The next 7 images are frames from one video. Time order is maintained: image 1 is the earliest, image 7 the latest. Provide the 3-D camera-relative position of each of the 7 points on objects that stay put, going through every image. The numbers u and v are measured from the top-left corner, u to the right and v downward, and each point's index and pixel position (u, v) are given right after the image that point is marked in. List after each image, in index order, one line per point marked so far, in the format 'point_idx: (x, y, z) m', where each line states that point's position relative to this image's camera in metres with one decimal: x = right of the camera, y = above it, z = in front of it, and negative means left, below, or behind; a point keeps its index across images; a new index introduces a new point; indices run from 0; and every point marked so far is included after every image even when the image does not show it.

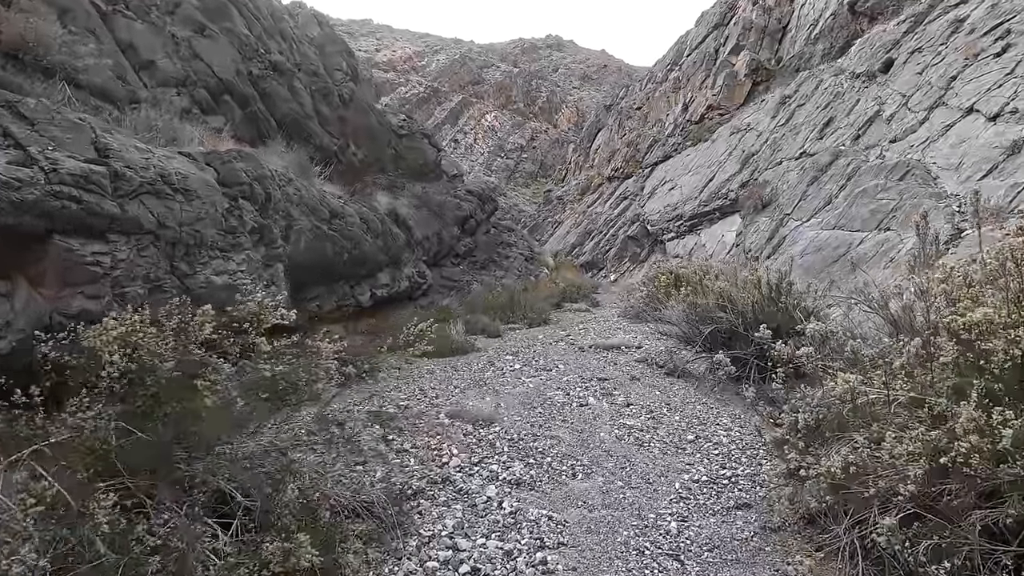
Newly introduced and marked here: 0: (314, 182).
0: (-3.1, +1.6, +8.2) m
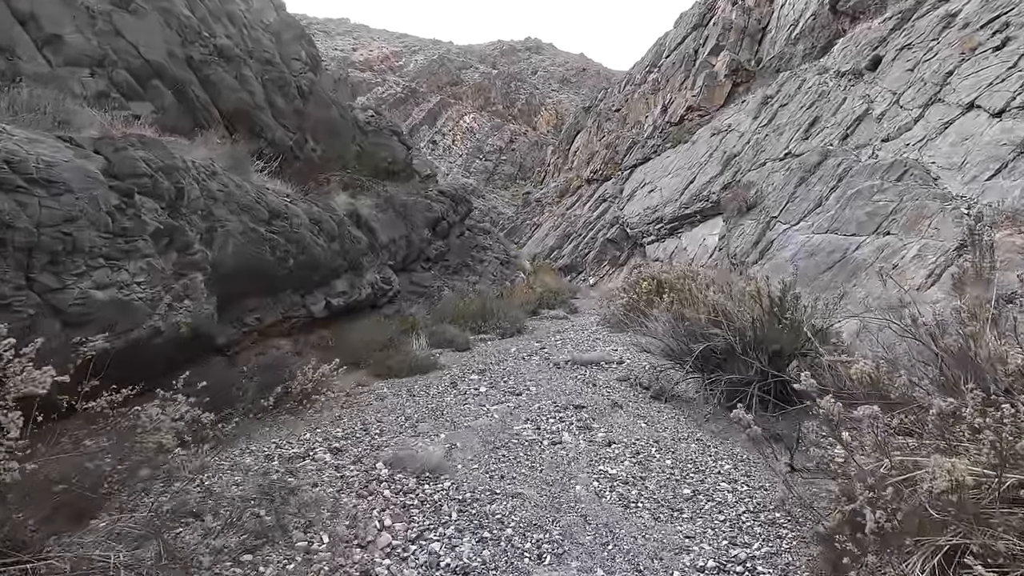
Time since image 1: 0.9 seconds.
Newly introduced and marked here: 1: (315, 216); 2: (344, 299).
0: (-3.5, +1.5, +7.2) m
1: (-3.3, +1.2, +8.8) m
2: (-2.9, -0.2, +9.2) m
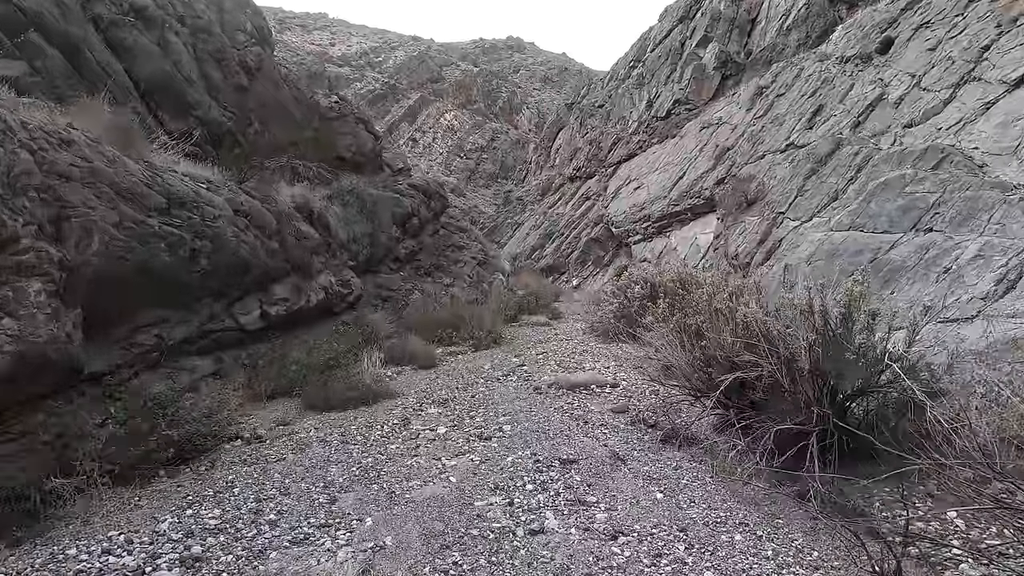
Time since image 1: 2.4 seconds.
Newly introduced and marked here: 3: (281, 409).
0: (-3.9, +1.4, +5.7) m
1: (-3.6, +1.1, +7.3) m
2: (-3.2, -0.3, +7.6) m
3: (-2.4, -1.3, +5.5) m
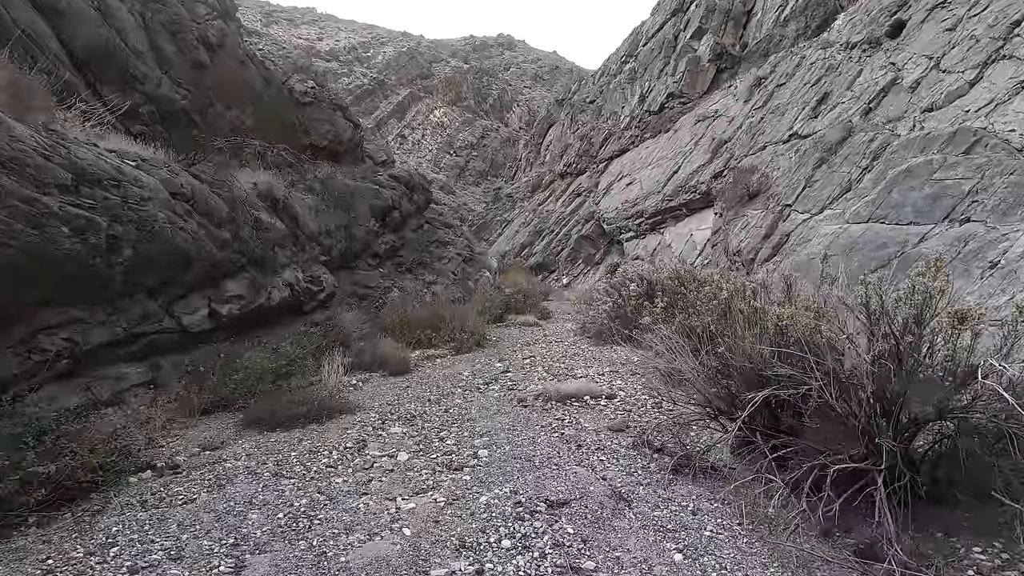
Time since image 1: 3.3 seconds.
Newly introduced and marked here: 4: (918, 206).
0: (-4.0, +1.5, +4.7) m
1: (-3.8, +1.2, +6.4) m
2: (-3.5, -0.2, +6.7) m
3: (-2.6, -1.2, +4.6) m
4: (+5.0, +1.0, +6.5) m
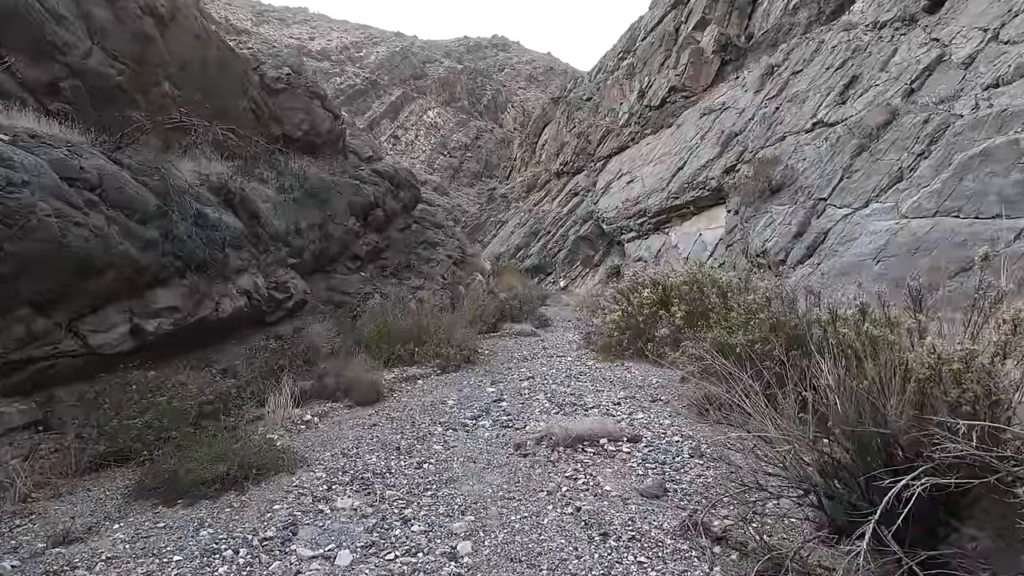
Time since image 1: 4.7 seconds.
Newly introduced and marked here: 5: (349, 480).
0: (-4.1, +1.4, +3.5) m
1: (-3.9, +1.1, +5.1) m
2: (-3.5, -0.3, +5.4) m
3: (-2.6, -1.3, +3.3) m
4: (+4.9, +0.9, +5.3) m
5: (-1.1, -1.3, +3.5) m
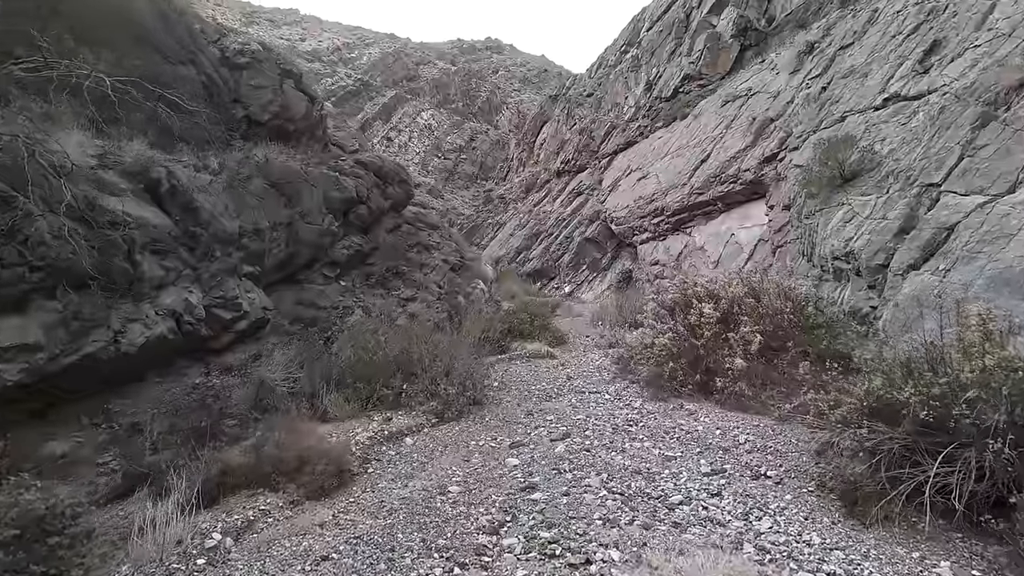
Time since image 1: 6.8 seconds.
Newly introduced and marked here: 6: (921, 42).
0: (-3.8, +1.2, +1.4) m
1: (-3.7, +0.9, +3.1) m
2: (-3.3, -0.5, +3.4) m
3: (-2.3, -1.5, +1.3) m
4: (+5.1, +0.8, +3.4) m
5: (-0.8, -1.4, +1.5) m
6: (+7.1, +4.2, +9.2) m
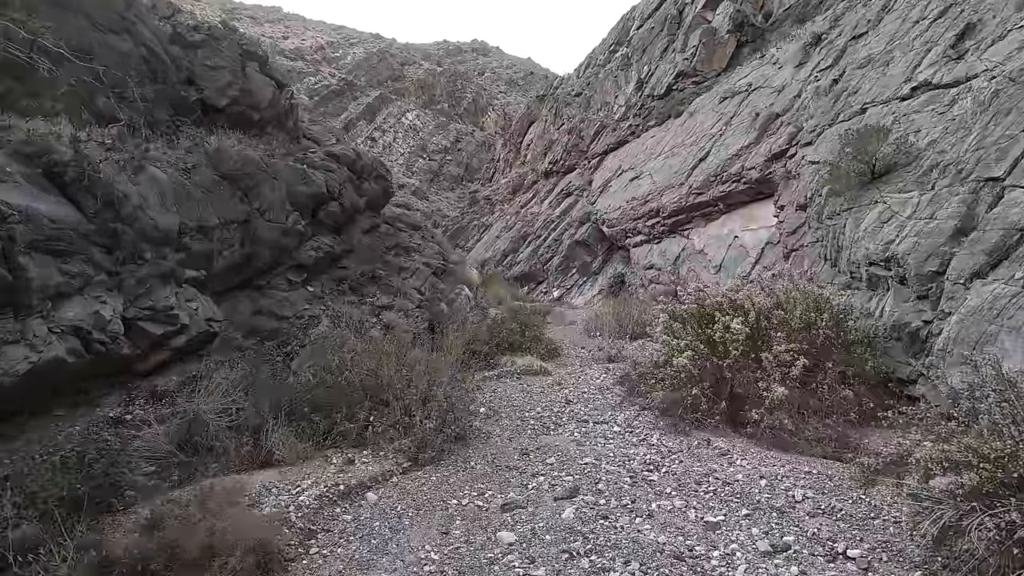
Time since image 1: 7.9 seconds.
0: (-3.8, +1.1, +0.3) m
1: (-3.7, +0.8, +1.9) m
2: (-3.3, -0.6, +2.3) m
3: (-2.3, -1.5, +0.2) m
4: (+5.1, +0.7, +2.5) m
5: (-0.8, -1.5, +0.4) m
6: (+6.9, +4.1, +8.3) m
